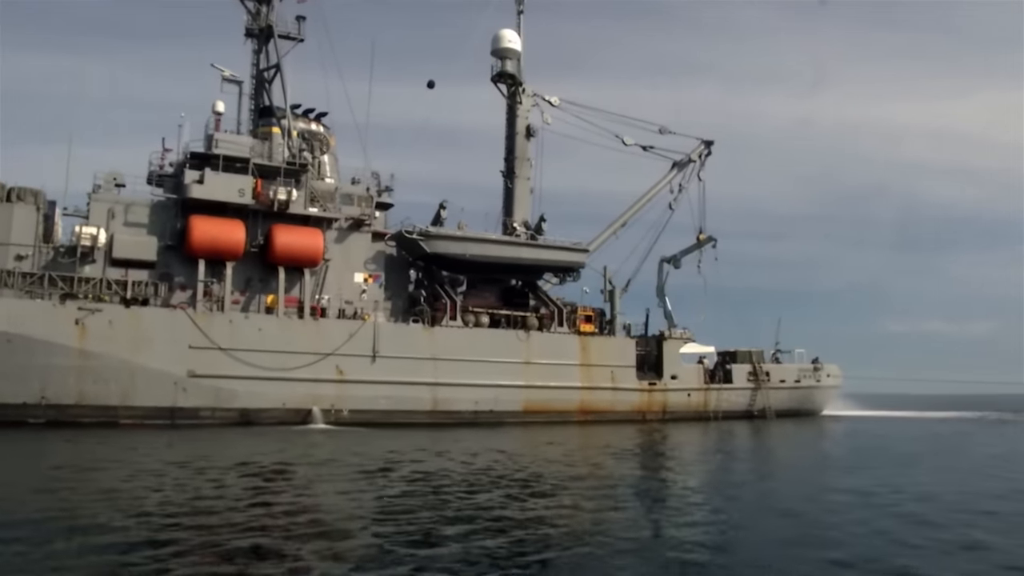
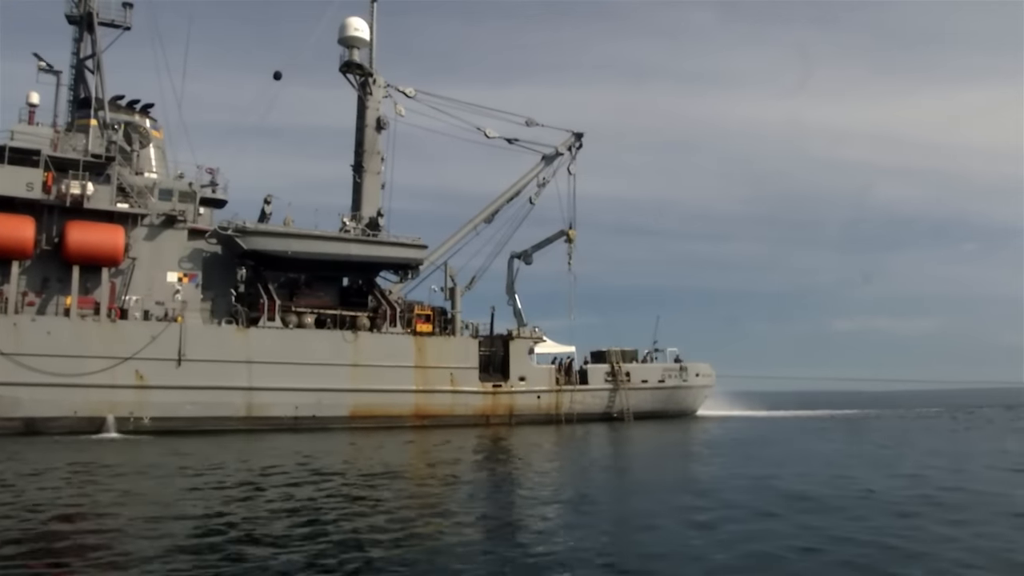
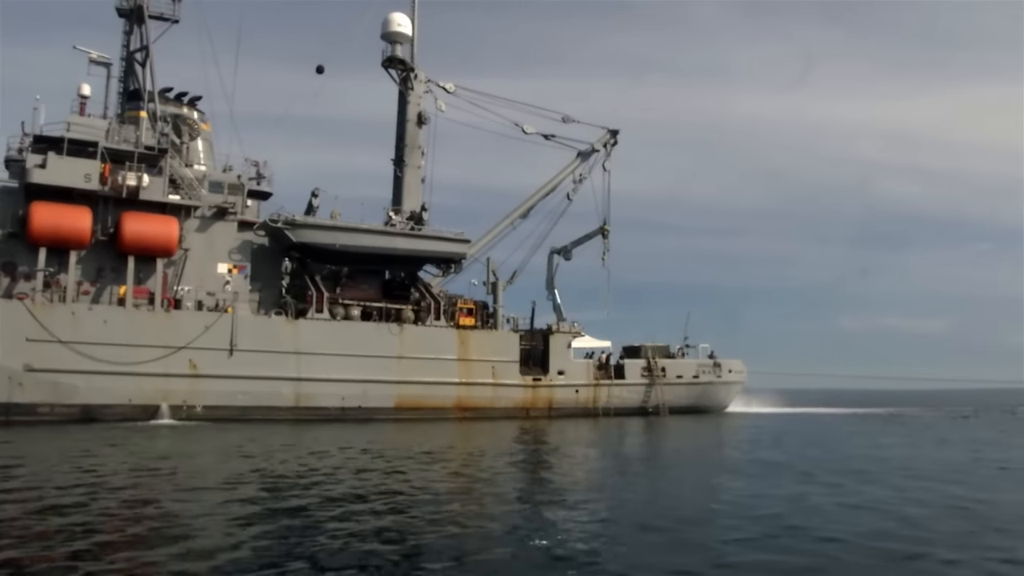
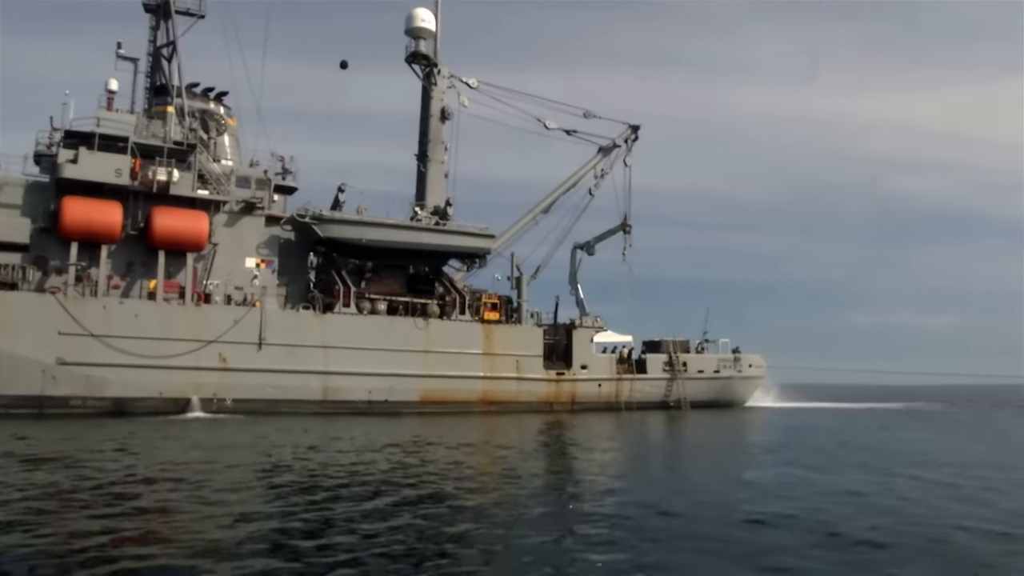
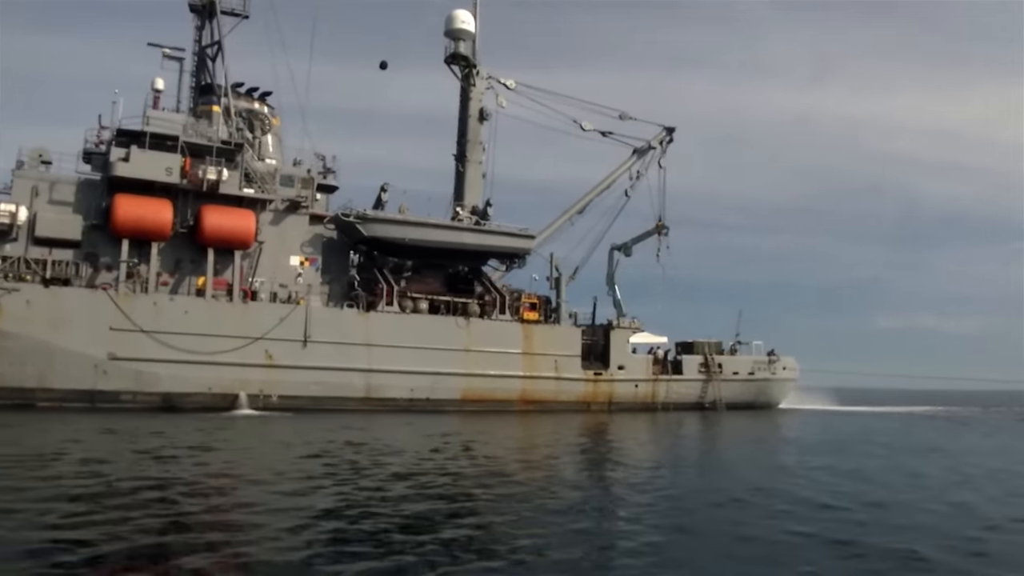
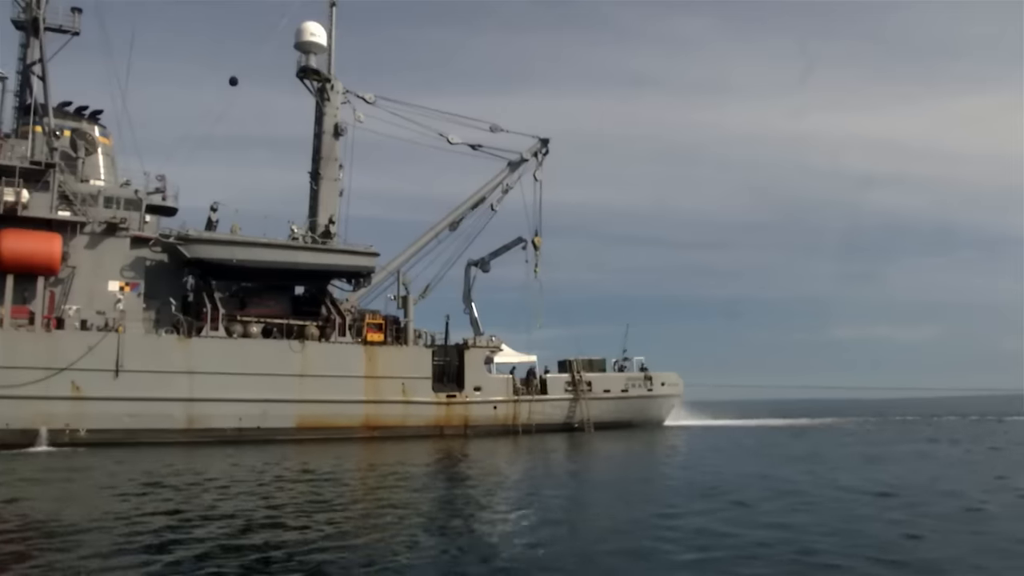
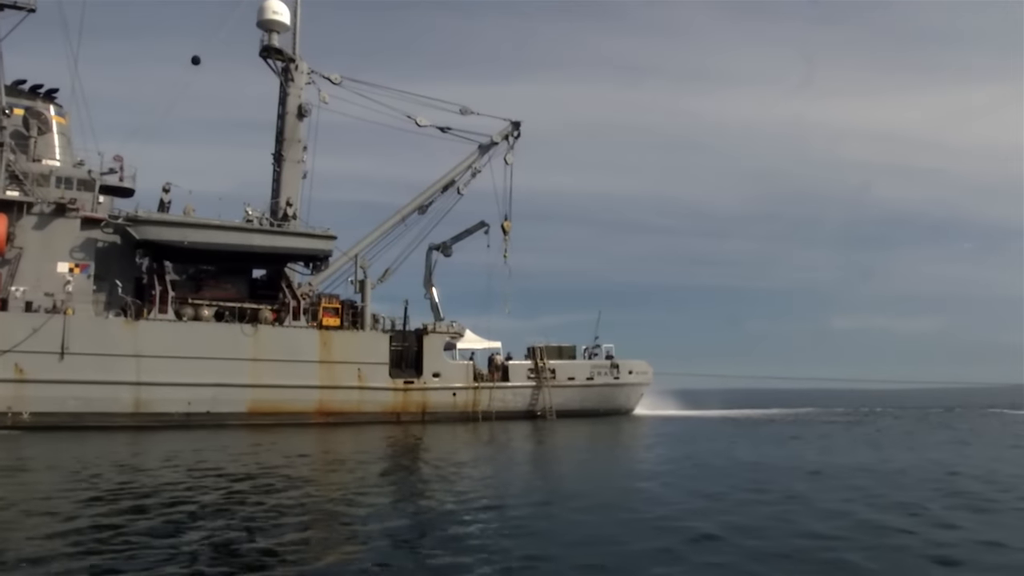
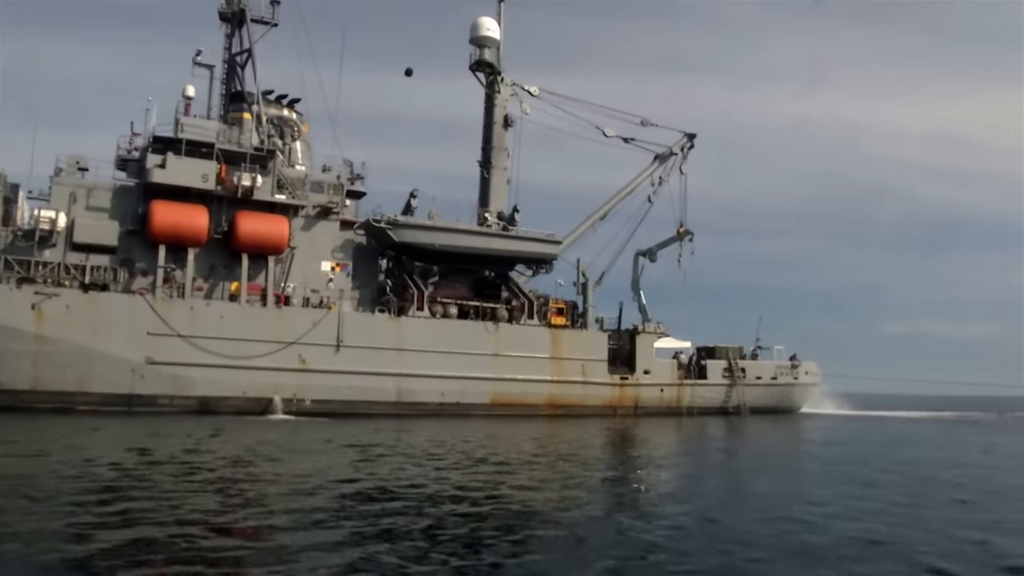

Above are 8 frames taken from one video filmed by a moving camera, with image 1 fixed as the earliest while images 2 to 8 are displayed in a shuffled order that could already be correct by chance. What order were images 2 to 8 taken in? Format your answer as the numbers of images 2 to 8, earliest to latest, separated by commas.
8, 5, 4, 3, 2, 6, 7
